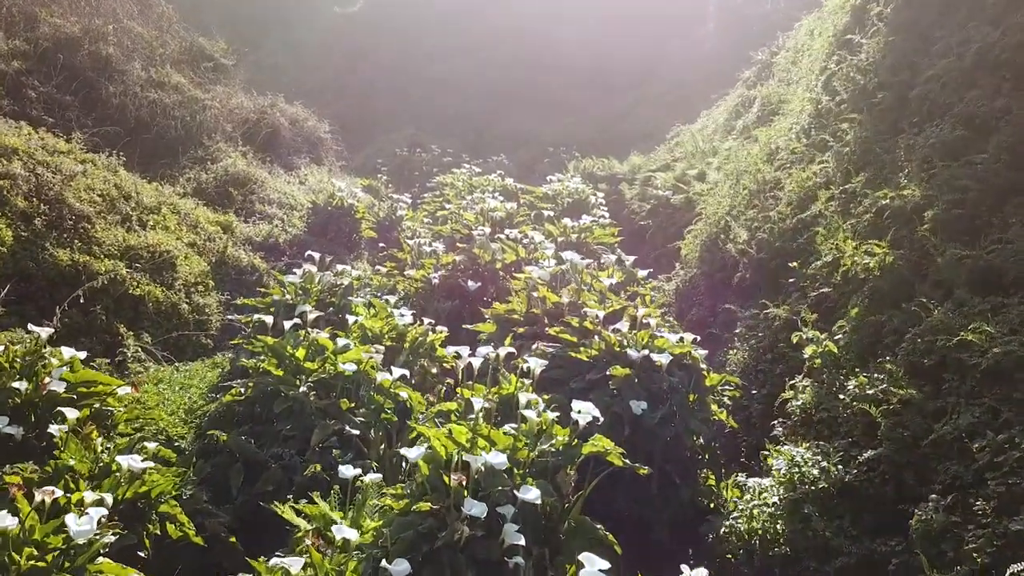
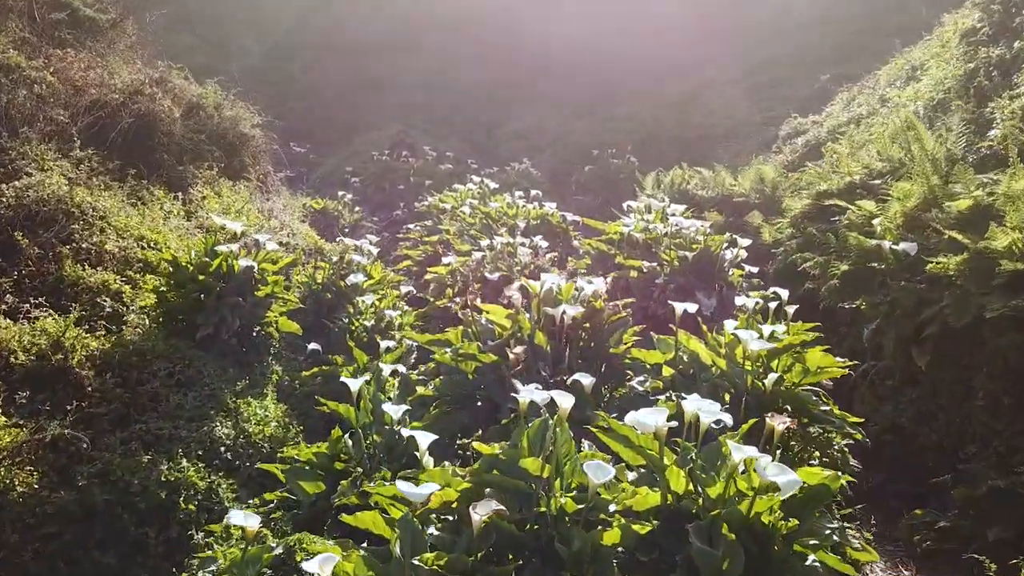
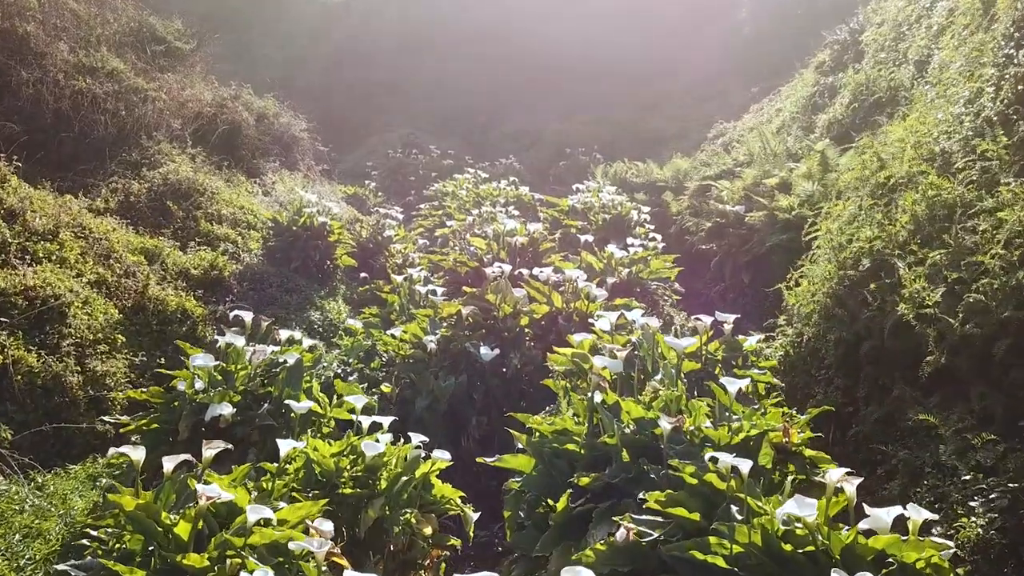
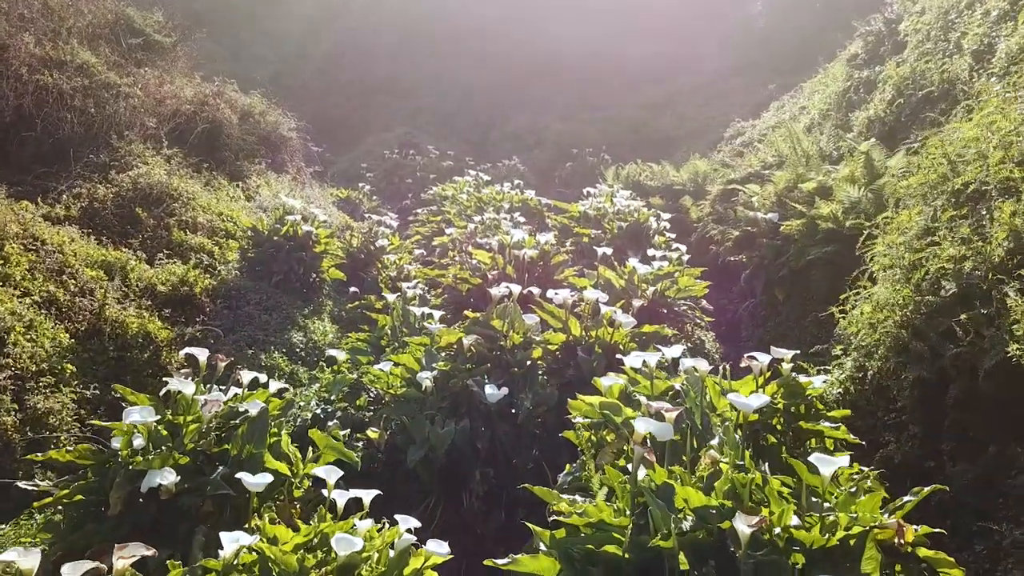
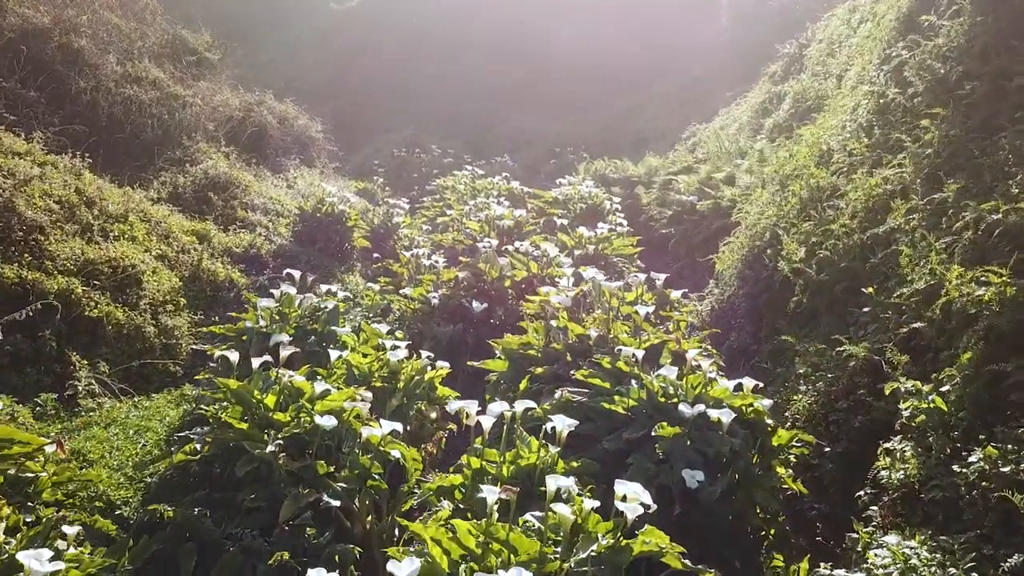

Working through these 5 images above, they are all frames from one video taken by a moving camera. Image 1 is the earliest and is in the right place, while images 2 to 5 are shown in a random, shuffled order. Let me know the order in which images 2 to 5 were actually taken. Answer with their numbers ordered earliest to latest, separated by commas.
5, 3, 4, 2
